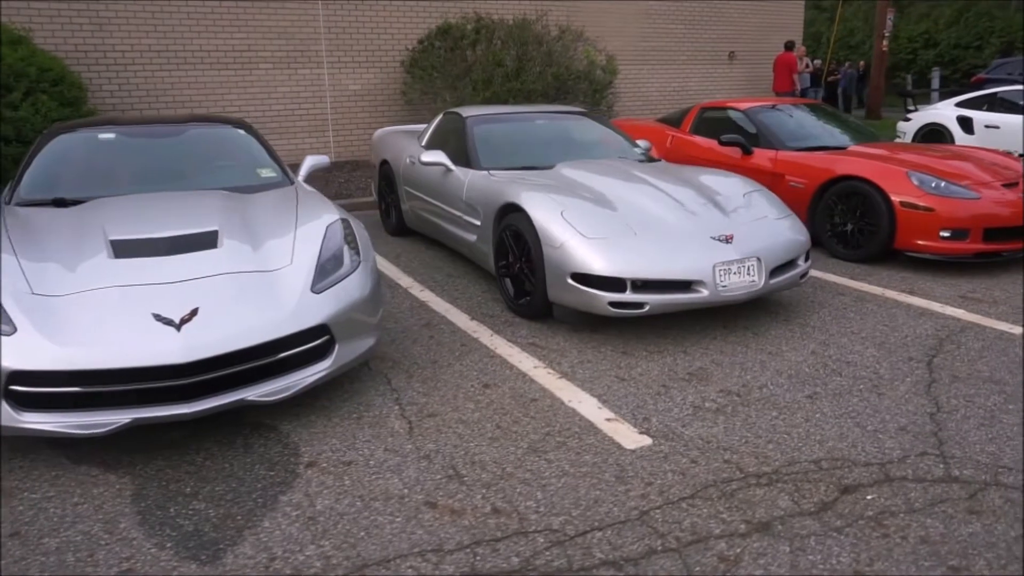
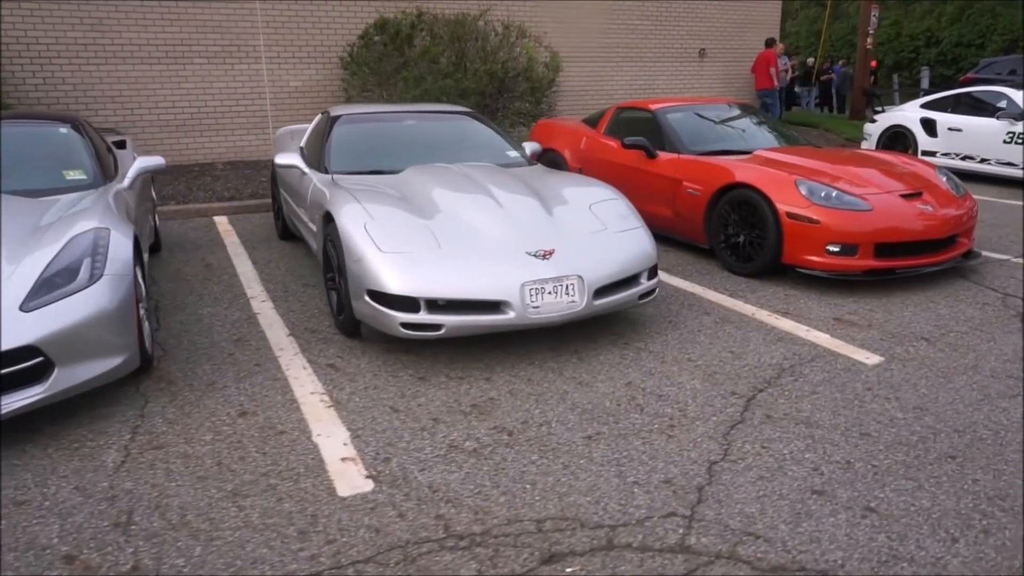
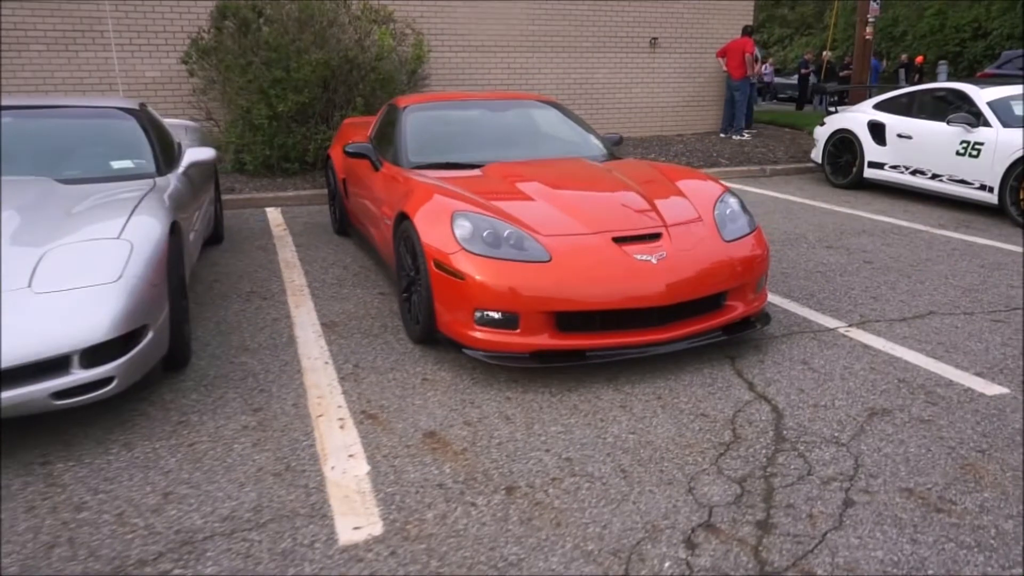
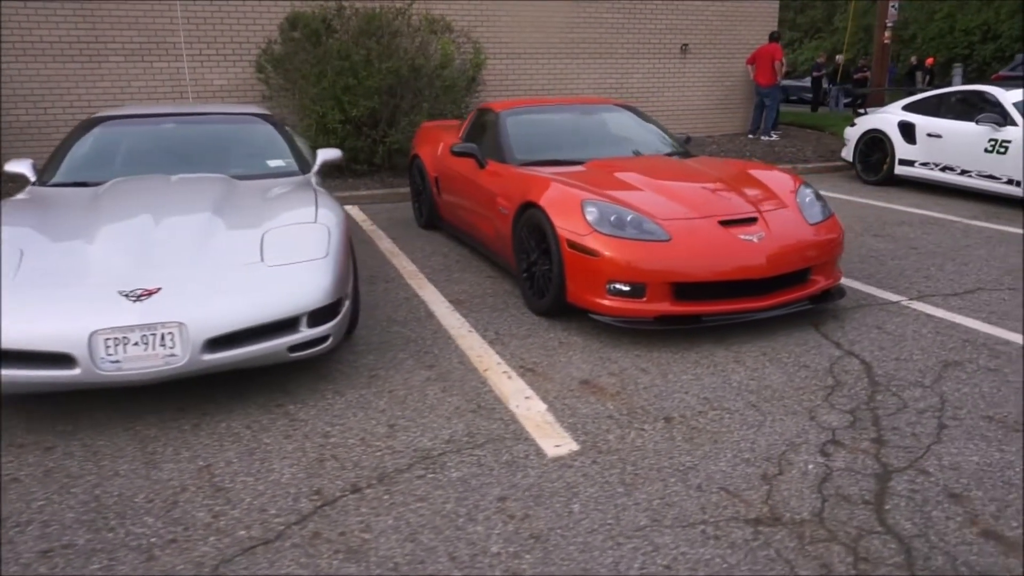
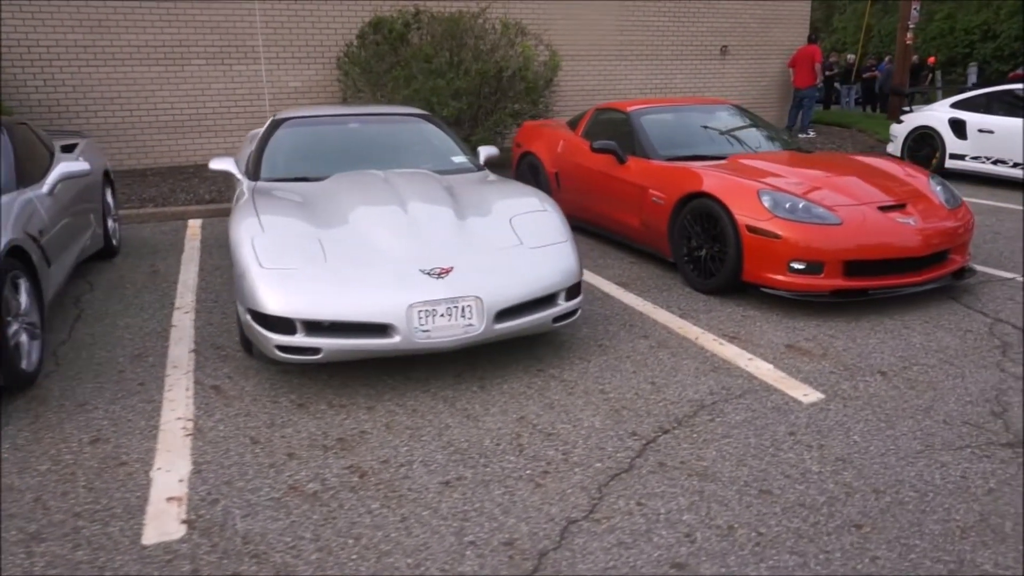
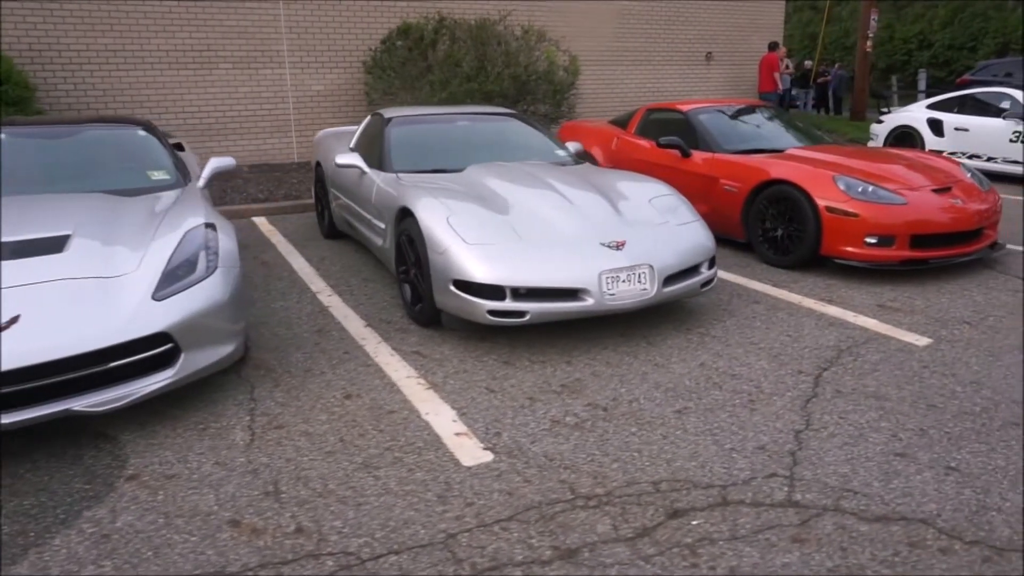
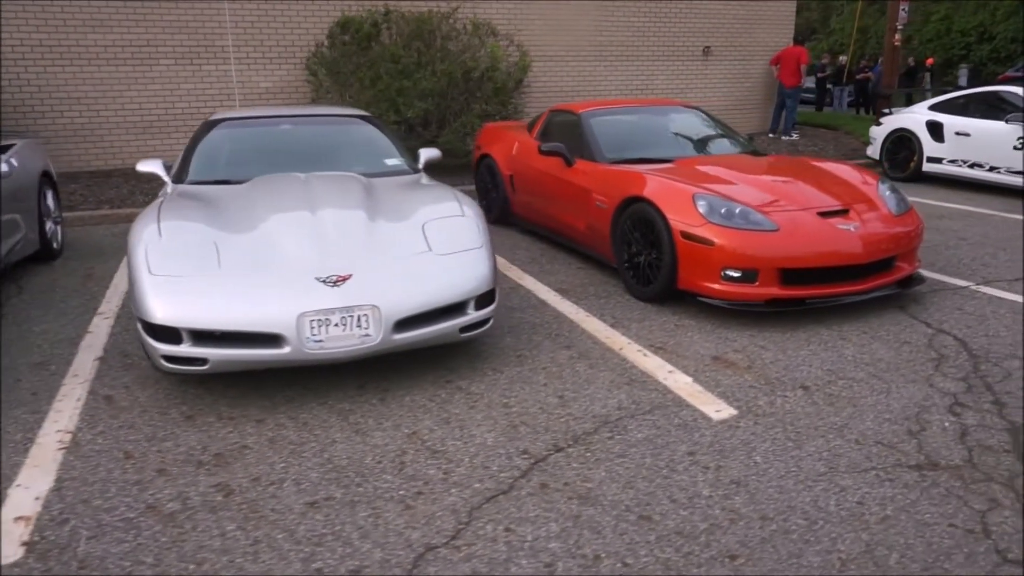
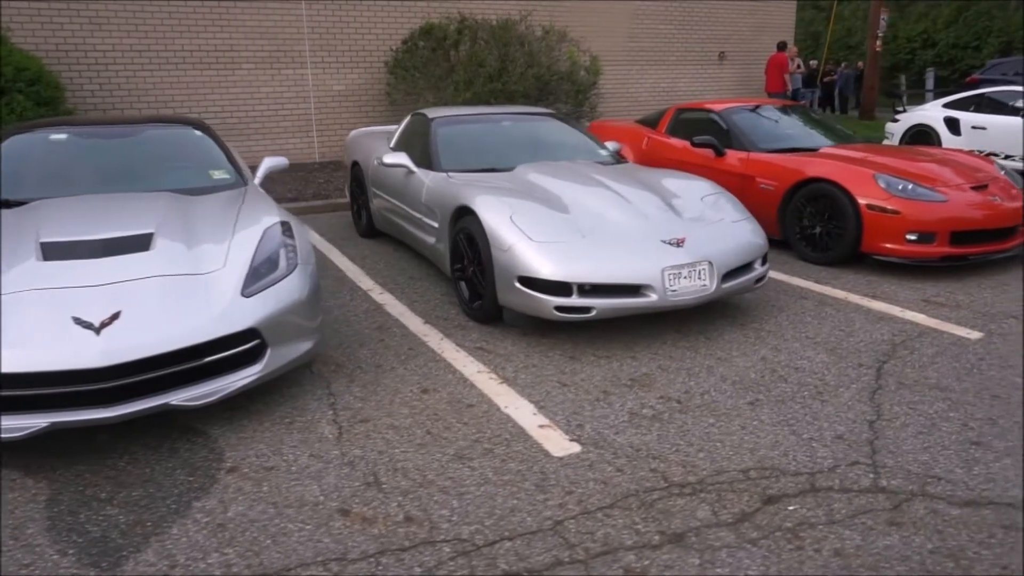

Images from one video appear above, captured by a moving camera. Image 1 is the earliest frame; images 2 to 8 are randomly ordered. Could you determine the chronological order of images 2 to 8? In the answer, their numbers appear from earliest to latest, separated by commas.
8, 6, 2, 5, 7, 4, 3
